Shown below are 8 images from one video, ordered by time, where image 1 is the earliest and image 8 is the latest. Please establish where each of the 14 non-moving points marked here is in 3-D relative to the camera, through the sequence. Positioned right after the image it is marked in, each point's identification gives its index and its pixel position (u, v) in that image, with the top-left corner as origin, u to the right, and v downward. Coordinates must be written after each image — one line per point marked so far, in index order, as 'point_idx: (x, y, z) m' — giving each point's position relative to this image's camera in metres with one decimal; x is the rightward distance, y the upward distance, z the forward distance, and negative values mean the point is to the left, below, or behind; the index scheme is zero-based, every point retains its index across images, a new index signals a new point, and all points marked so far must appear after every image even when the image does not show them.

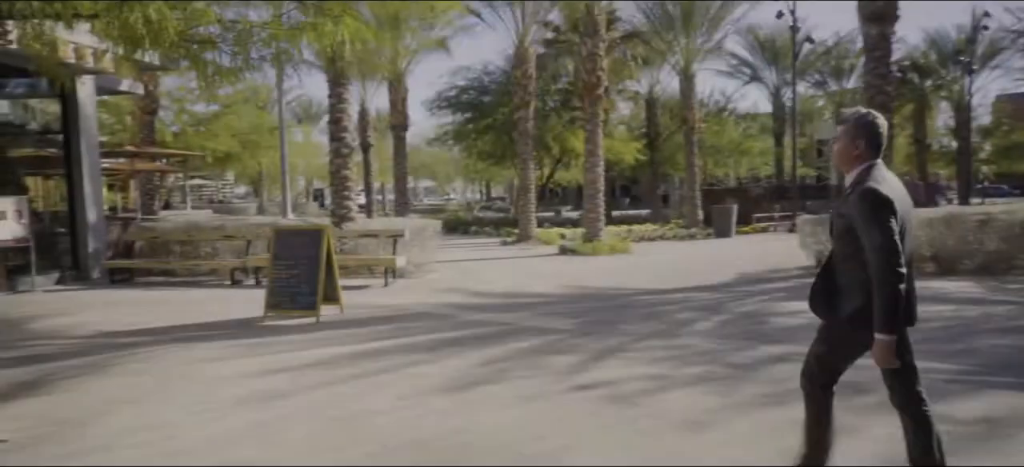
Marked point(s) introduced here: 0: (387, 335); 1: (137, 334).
0: (-1.4, -1.1, +8.2) m
1: (-4.3, -1.2, +8.6) m
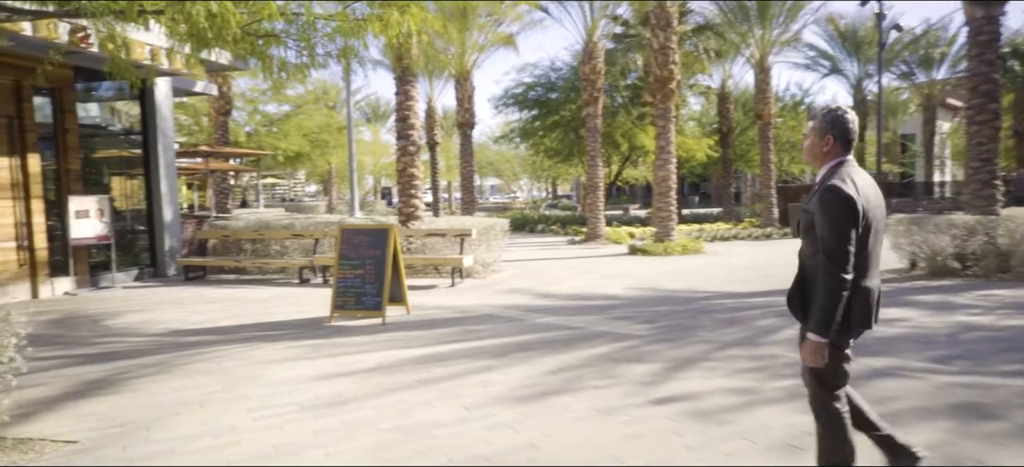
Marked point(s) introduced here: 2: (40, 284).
0: (-0.6, -1.1, +8.0) m
1: (-3.5, -1.2, +8.6) m
2: (-7.7, -0.8, +12.1) m
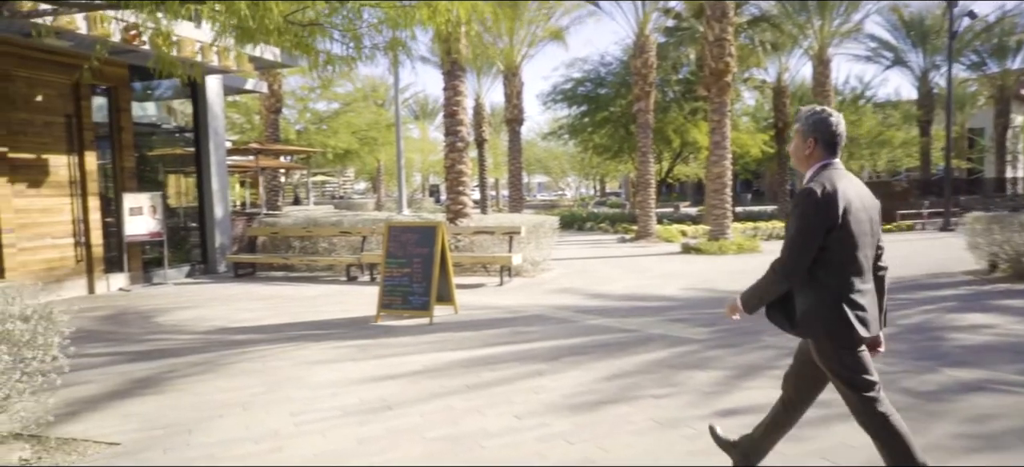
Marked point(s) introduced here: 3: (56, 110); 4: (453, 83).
0: (-0.1, -1.1, +7.7) m
1: (-3.0, -1.1, +8.5) m
2: (-6.9, -0.8, +12.3) m
3: (-7.3, +2.0, +11.9) m
4: (-1.1, +2.9, +14.0) m
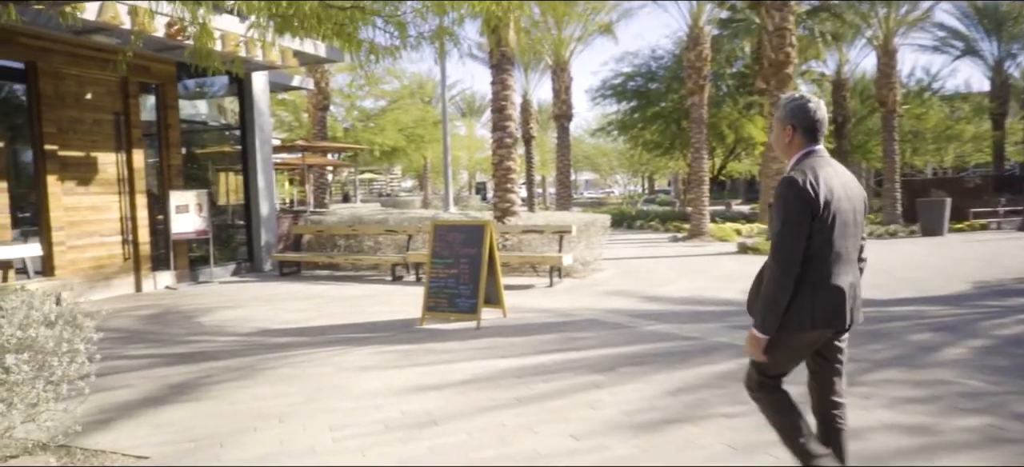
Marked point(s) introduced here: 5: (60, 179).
0: (+0.4, -1.1, +7.2) m
1: (-2.4, -1.1, +8.2) m
2: (-6.1, -0.7, +12.3) m
3: (-6.5, +2.0, +11.9) m
4: (-0.2, +2.9, +13.6) m
5: (-6.8, +0.8, +11.1) m
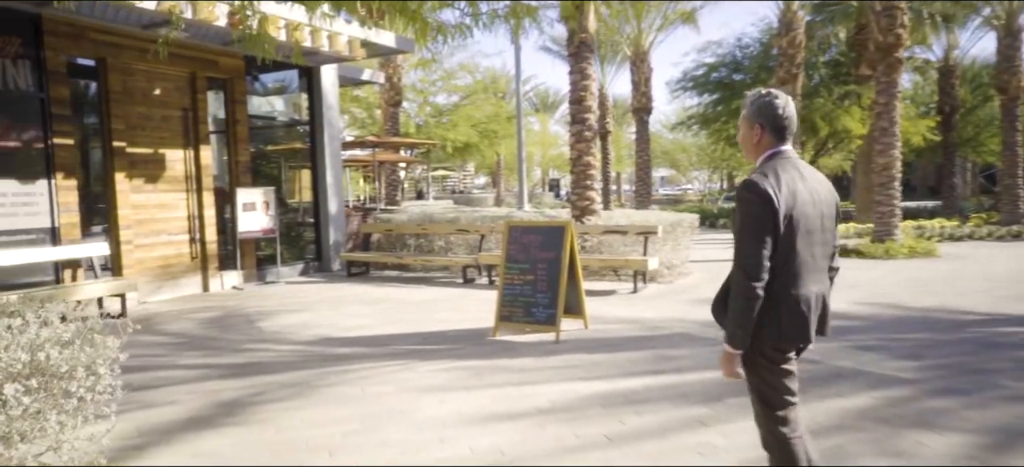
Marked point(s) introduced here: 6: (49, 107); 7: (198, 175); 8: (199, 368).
0: (+1.1, -1.1, +6.3) m
1: (-1.6, -1.1, +7.6) m
2: (-4.9, -0.7, +11.9) m
3: (-5.3, +2.0, +11.6) m
4: (+1.2, +2.9, +12.7) m
5: (-5.7, +0.8, +10.9) m
6: (-6.1, +1.7, +9.9) m
7: (-5.1, +0.9, +11.9) m
8: (-3.0, -1.3, +7.0) m
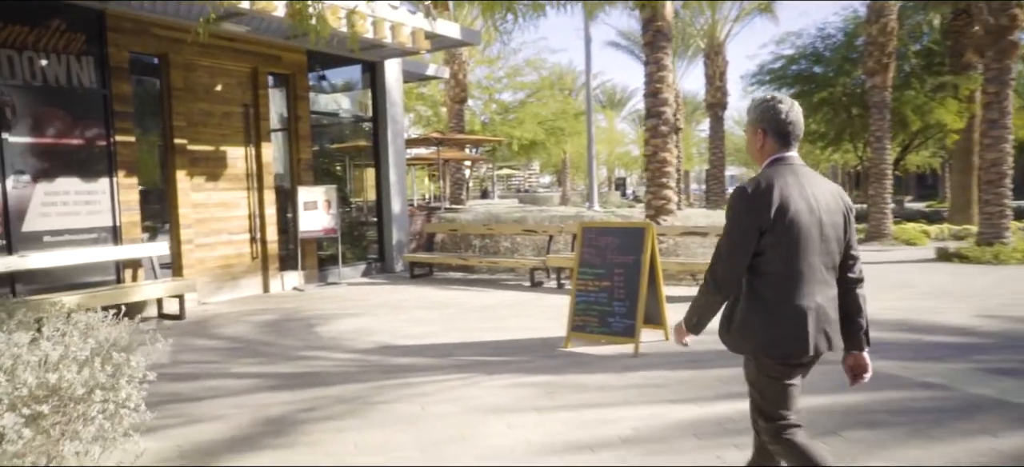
0: (+1.7, -1.2, +5.5) m
1: (-0.9, -1.1, +7.0) m
2: (-3.8, -0.7, +11.7) m
3: (-4.3, +2.1, +11.3) m
4: (+2.3, +2.9, +11.9) m
5: (-4.7, +0.9, +10.7) m
6: (-5.2, +1.7, +9.7) m
7: (-4.0, +0.9, +11.6) m
8: (-2.3, -1.3, +6.5) m
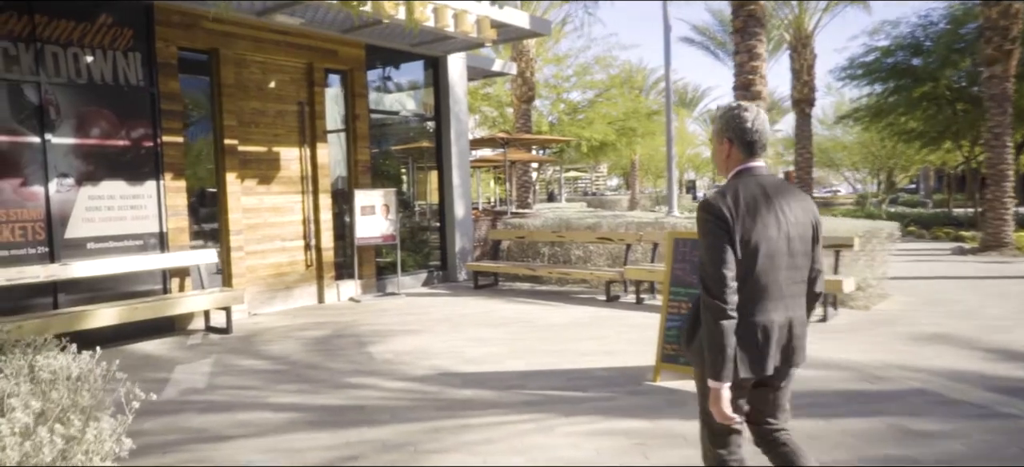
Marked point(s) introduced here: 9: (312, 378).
0: (+2.2, -1.3, +4.3) m
1: (-0.2, -1.2, +6.1) m
2: (-2.7, -0.8, +10.9) m
3: (-3.2, +2.0, +10.7) m
4: (+3.4, +2.7, +10.6) m
5: (-3.7, +0.8, +10.0) m
6: (-4.3, +1.6, +9.1) m
7: (-2.9, +0.8, +10.9) m
8: (-1.7, -1.3, +5.7) m
9: (-1.8, -1.3, +6.5) m
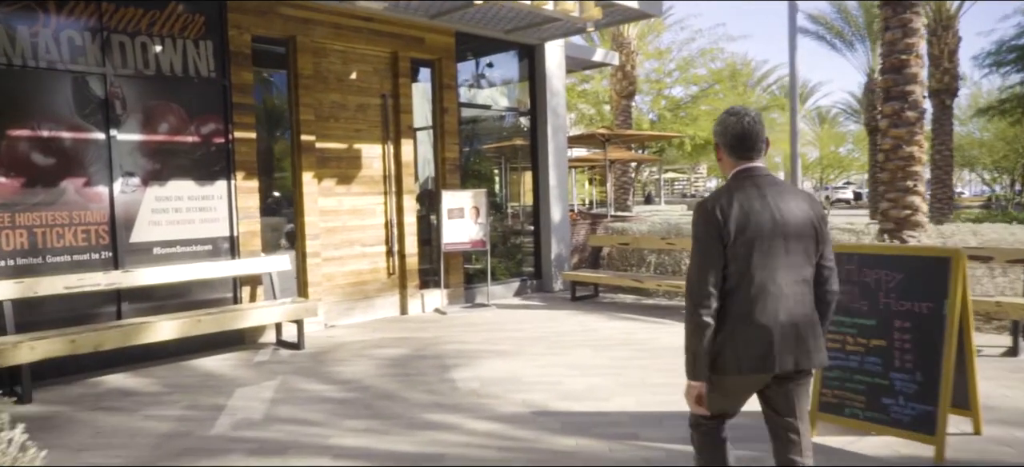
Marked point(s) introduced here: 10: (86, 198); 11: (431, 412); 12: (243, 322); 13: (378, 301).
0: (+2.7, -1.3, +2.8) m
1: (+0.5, -1.3, +4.9) m
2: (-1.4, -0.9, +10.0) m
3: (-1.9, +1.9, +9.8) m
4: (+4.7, +2.6, +9.0) m
5: (-2.4, +0.7, +9.2) m
6: (-3.2, +1.6, +8.4) m
7: (-1.5, +0.8, +10.0) m
8: (-1.0, -1.4, +4.7) m
9: (-1.0, -1.3, +5.5) m
10: (-4.3, +0.4, +7.4) m
11: (-0.6, -1.3, +5.5) m
12: (-2.7, -0.9, +7.4) m
13: (-1.8, -0.9, +9.7) m
